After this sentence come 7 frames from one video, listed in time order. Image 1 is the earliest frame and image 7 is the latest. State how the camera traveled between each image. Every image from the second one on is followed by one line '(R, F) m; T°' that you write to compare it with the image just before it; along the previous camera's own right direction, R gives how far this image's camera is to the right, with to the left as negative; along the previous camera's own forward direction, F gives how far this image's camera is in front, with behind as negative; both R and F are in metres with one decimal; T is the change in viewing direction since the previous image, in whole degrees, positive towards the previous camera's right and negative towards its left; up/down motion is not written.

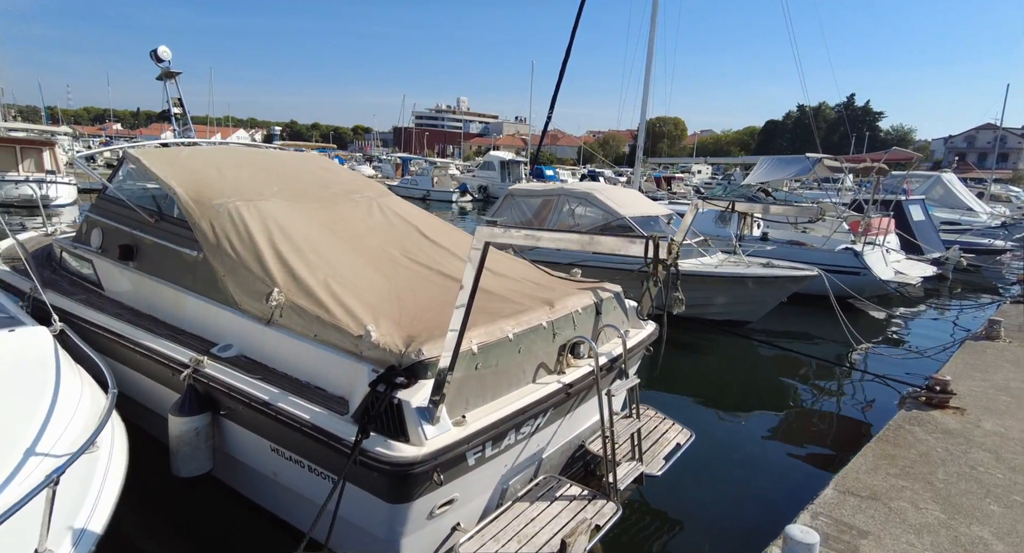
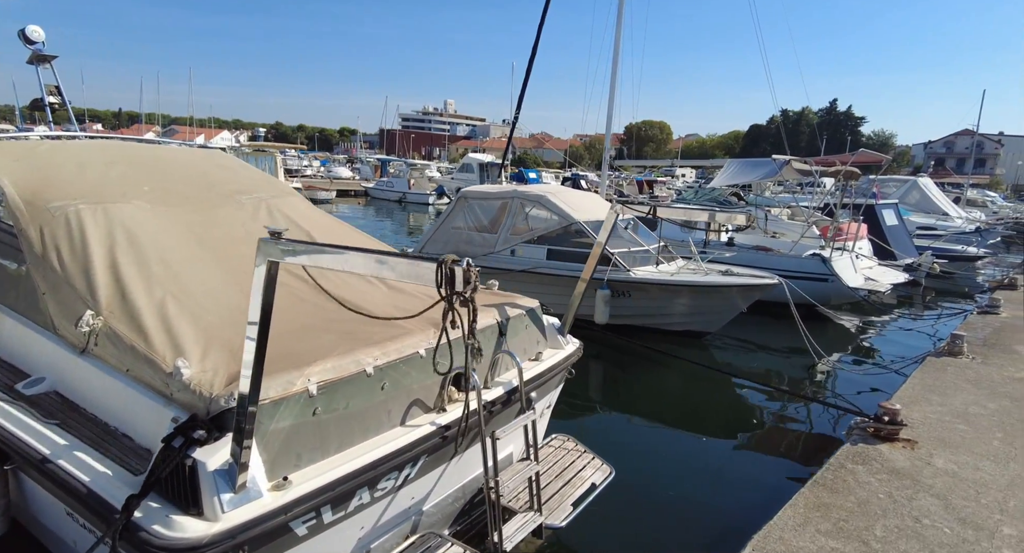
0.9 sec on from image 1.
(+0.5, +0.5) m; +1°
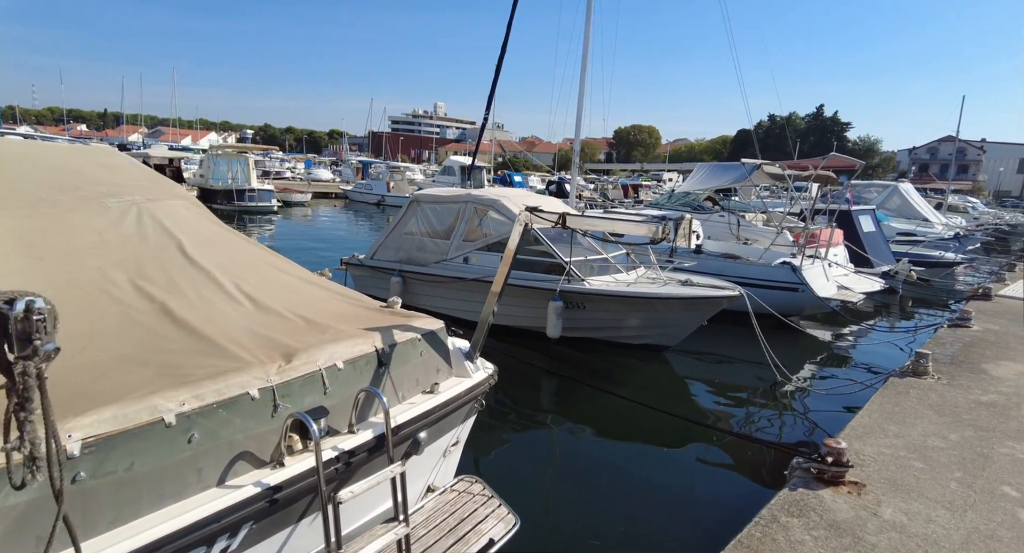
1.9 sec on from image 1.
(+0.5, +0.4) m; +1°
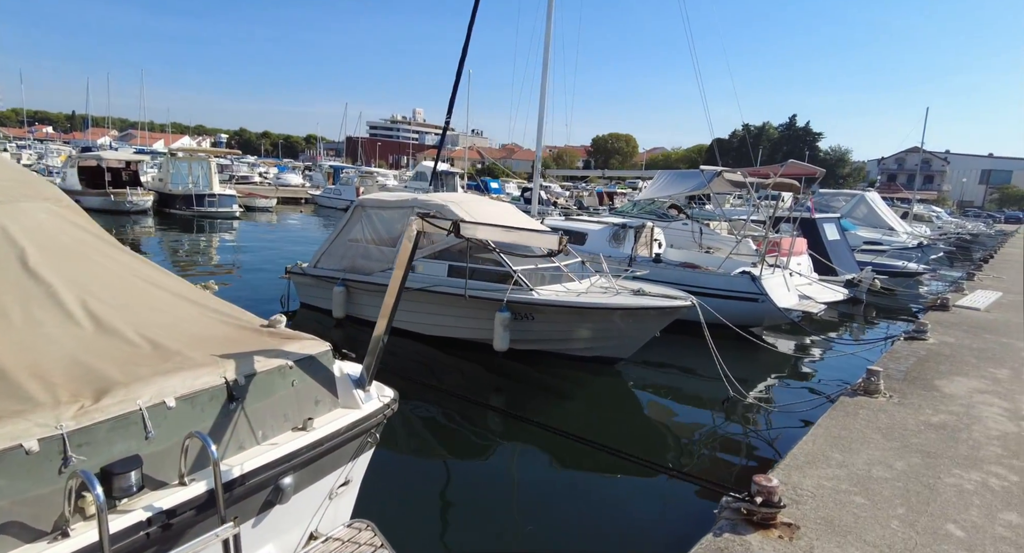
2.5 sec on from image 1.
(+0.4, +0.4) m; +2°
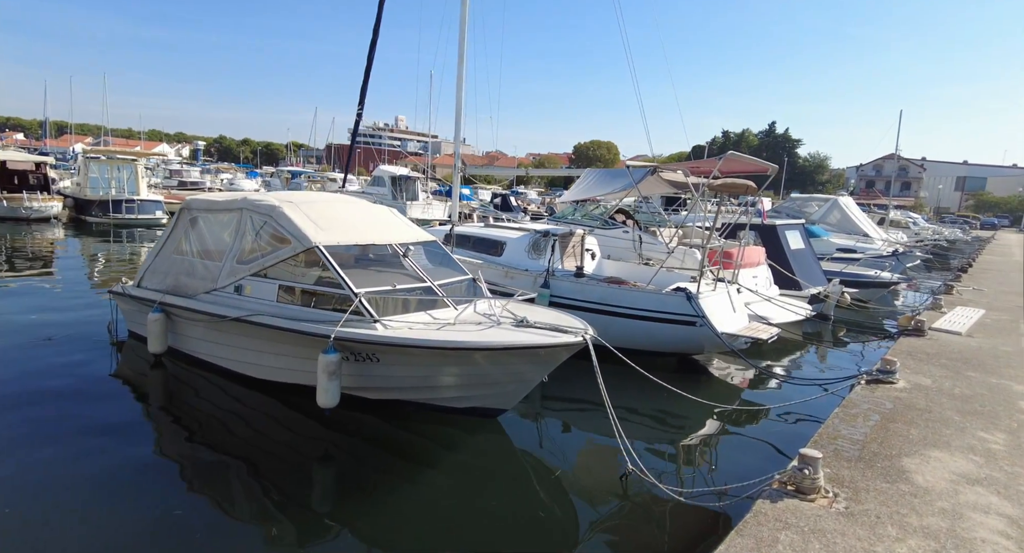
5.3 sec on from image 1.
(+1.2, +1.7) m; +1°
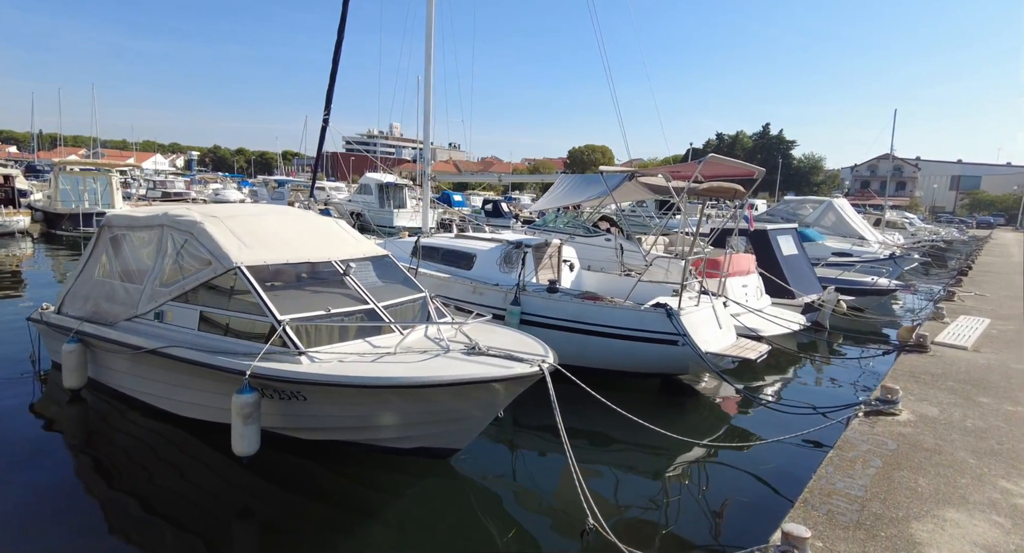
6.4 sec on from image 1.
(+0.4, +0.6) m; 0°
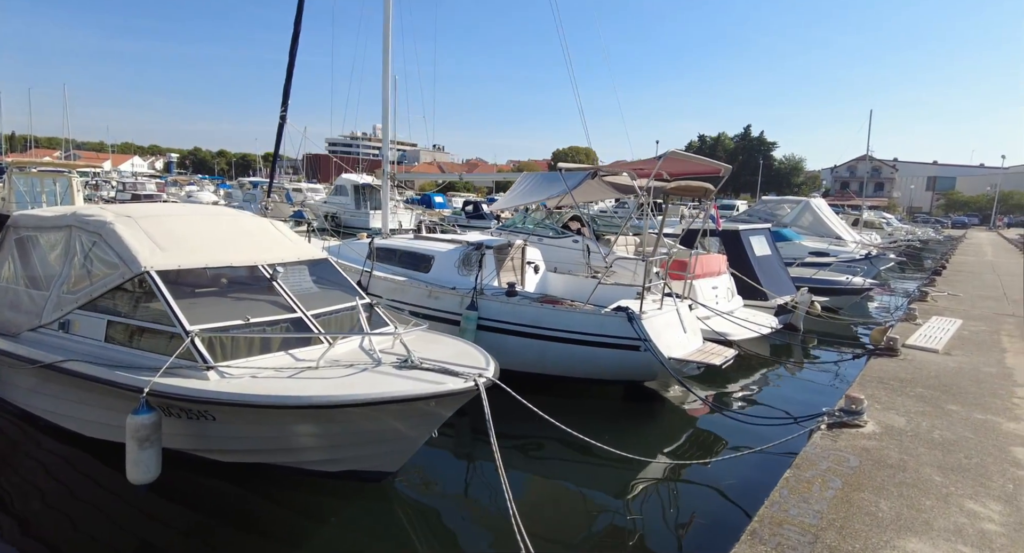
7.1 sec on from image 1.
(+0.3, +0.4) m; +1°
